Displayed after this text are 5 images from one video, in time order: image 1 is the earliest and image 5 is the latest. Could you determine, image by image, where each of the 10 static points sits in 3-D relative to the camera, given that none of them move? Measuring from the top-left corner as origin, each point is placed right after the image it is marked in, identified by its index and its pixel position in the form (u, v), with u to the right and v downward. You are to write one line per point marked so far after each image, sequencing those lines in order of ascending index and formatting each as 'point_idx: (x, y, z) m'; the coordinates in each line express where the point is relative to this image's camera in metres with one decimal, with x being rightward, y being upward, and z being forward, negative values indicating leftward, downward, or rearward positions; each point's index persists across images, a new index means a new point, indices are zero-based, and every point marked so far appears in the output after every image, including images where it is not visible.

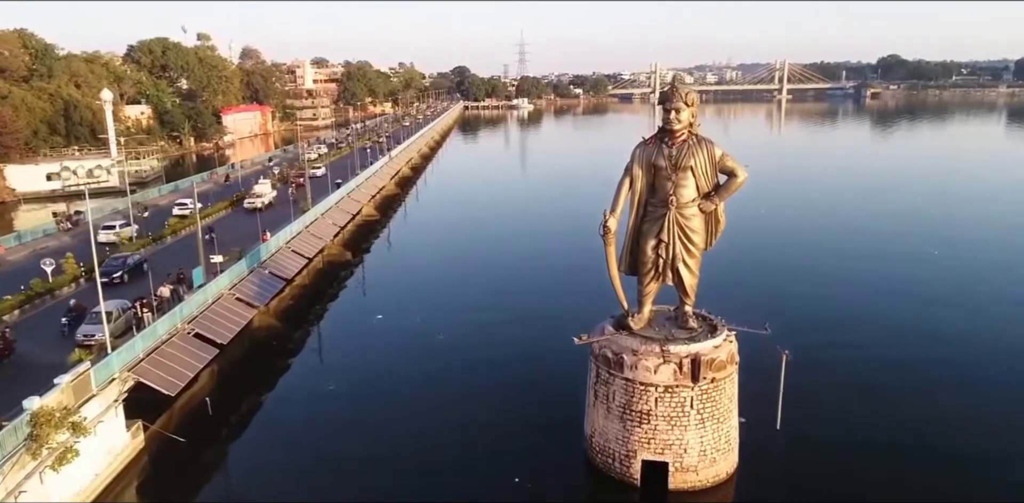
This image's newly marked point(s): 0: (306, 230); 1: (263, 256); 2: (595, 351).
0: (-4.7, +0.5, +17.0) m
1: (-4.6, -0.1, +13.8) m
2: (+0.9, -1.0, +7.7) m
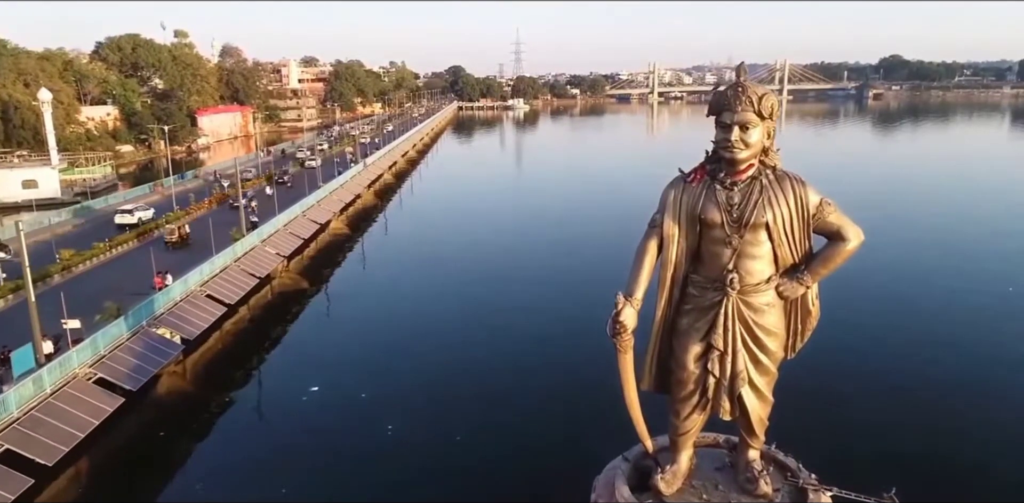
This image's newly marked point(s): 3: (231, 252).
0: (-5.0, -0.2, +13.8) m
1: (-5.0, -0.8, +10.6) m
2: (+0.5, -1.7, +4.5) m
3: (-5.1, 0.0, +13.7) m
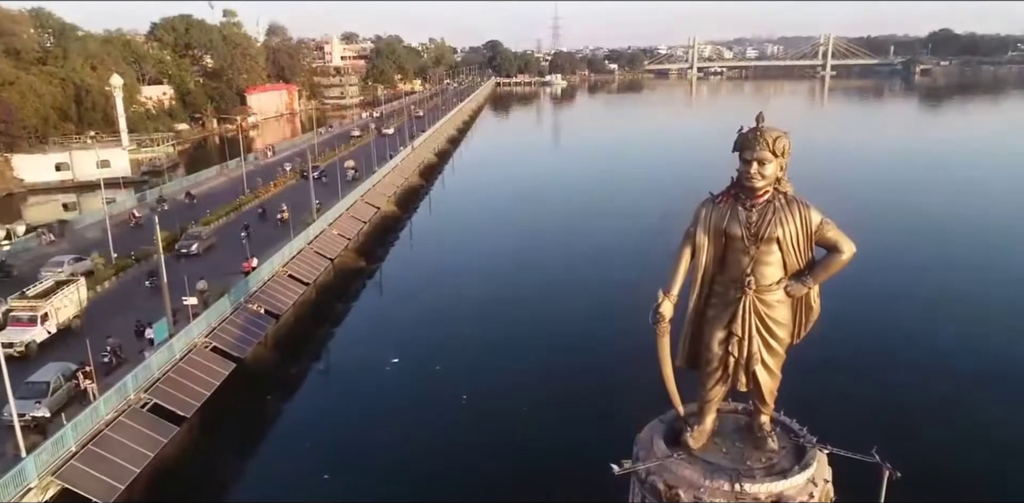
0: (-4.1, +0.1, +15.3) m
1: (-4.2, -0.6, +12.1) m
2: (+1.0, -1.7, +5.8) m
3: (-4.2, +0.3, +15.2) m
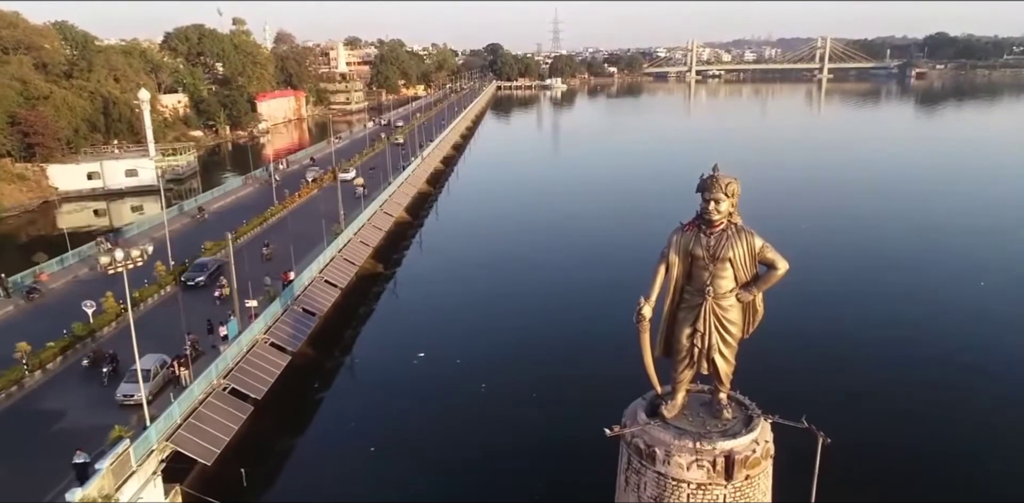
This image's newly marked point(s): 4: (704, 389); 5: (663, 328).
0: (-3.9, 0.0, +17.1) m
1: (-4.0, -0.7, +13.9) m
2: (+1.2, -1.9, +7.6) m
3: (-4.0, +0.2, +17.0) m
4: (+2.1, -1.5, +8.2) m
5: (+1.6, -0.8, +7.9) m
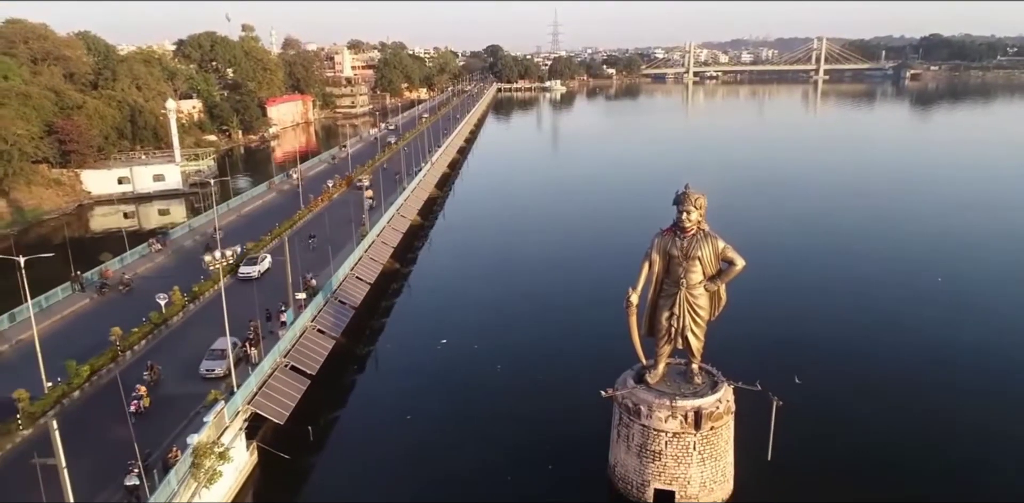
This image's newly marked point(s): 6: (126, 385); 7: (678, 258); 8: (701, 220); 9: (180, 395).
0: (-3.8, 0.0, +19.1) m
1: (-3.9, -0.7, +15.9) m
2: (+1.4, -1.9, +9.6) m
3: (-3.8, +0.2, +19.0) m
4: (+2.3, -1.5, +10.2) m
5: (+1.8, -0.8, +9.9) m
6: (-6.3, -2.2, +12.1) m
7: (+2.1, -0.1, +9.4) m
8: (+2.3, +0.4, +9.3) m
9: (-5.2, -2.2, +11.7) m
